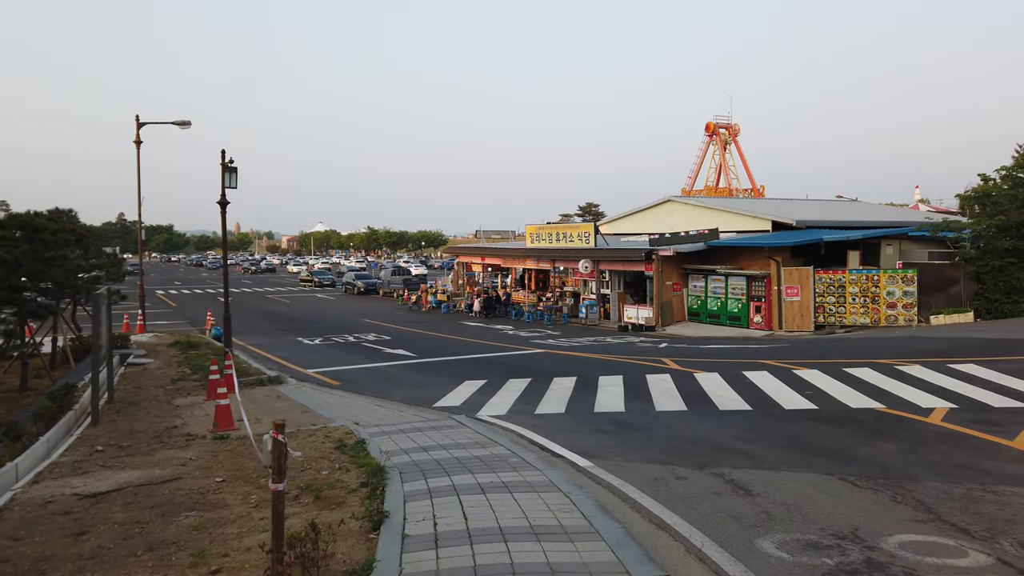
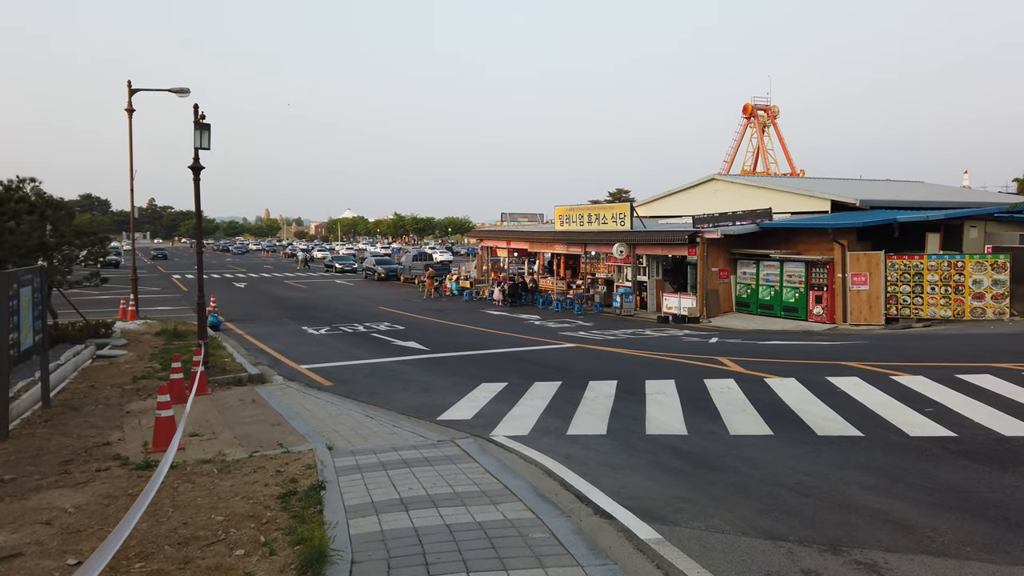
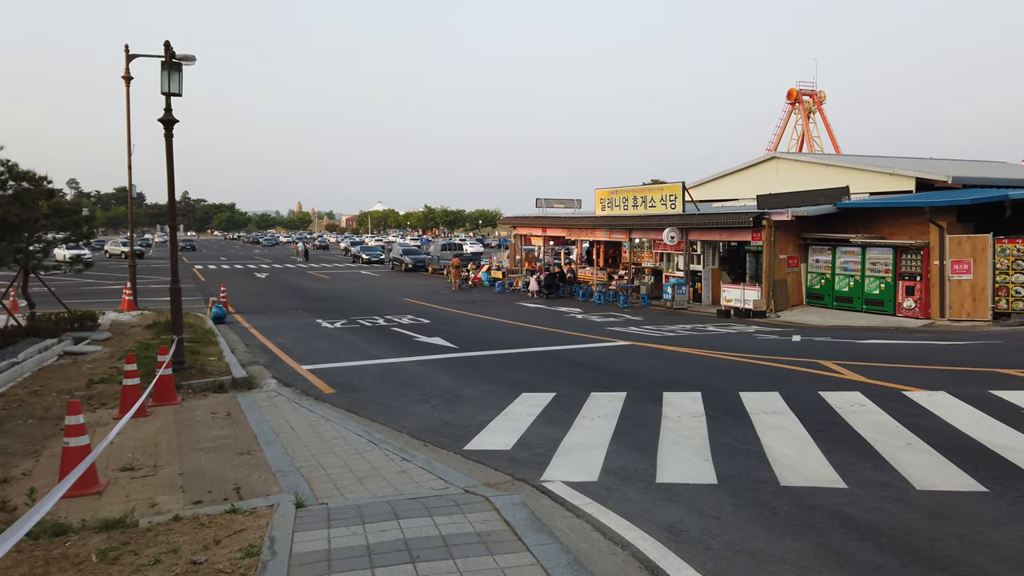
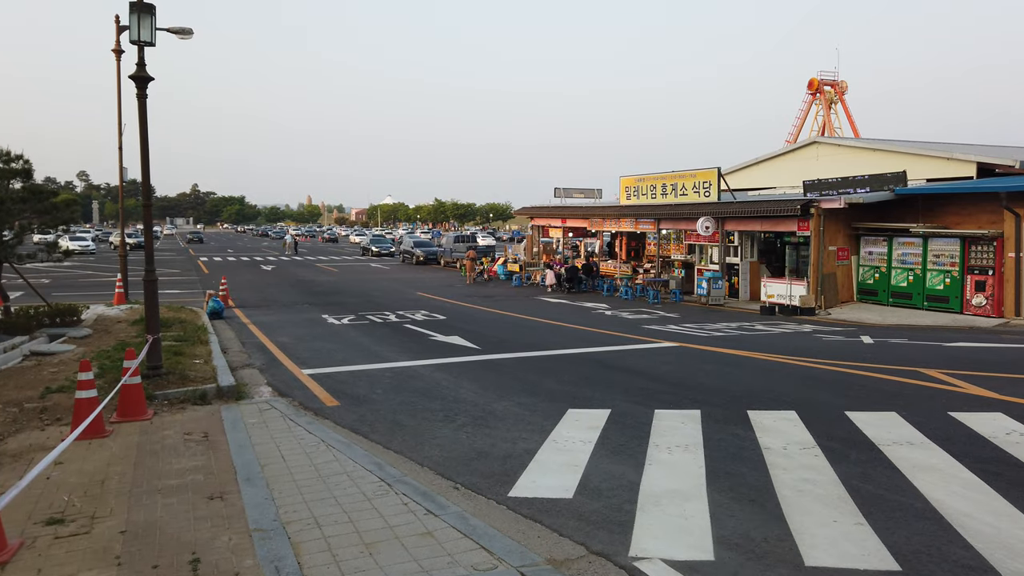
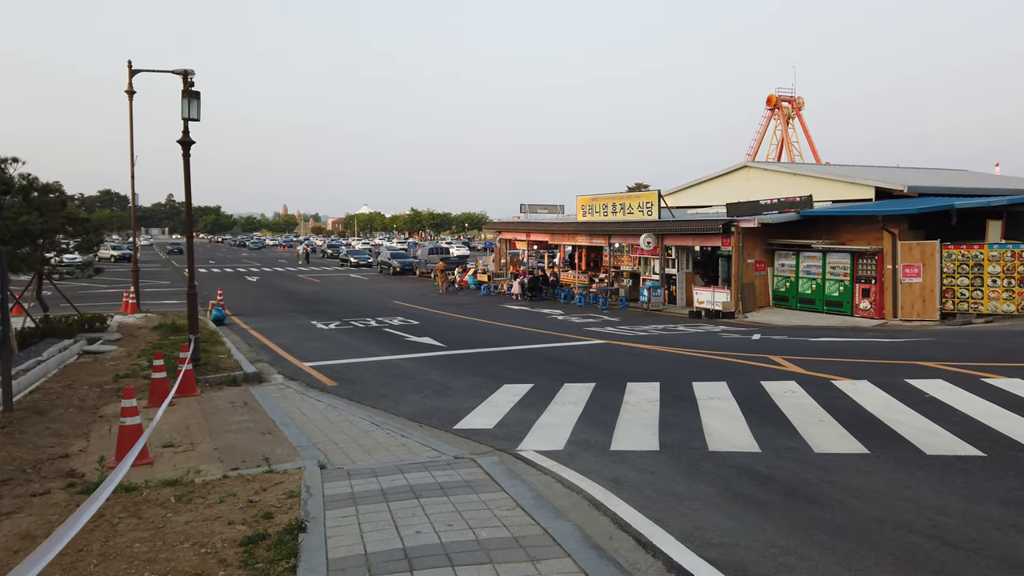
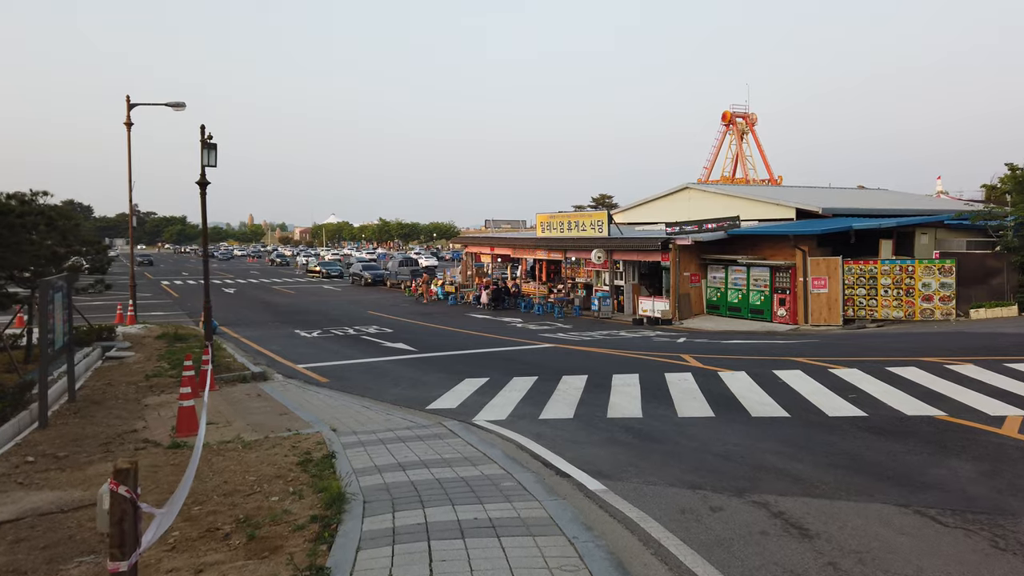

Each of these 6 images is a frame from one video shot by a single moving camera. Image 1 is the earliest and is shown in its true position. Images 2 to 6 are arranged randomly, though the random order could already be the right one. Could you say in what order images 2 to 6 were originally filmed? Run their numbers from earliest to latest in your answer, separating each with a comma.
6, 2, 5, 3, 4
